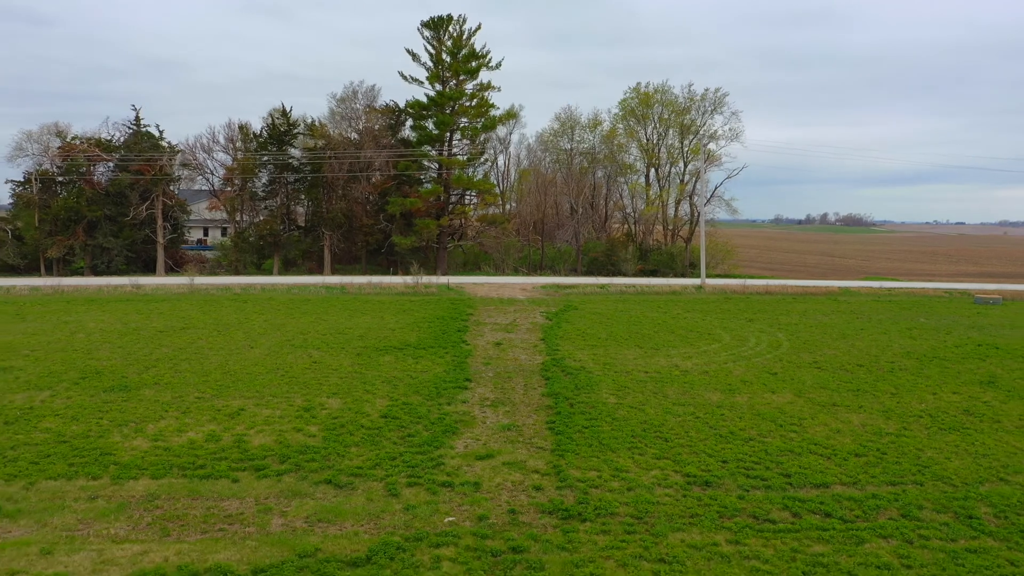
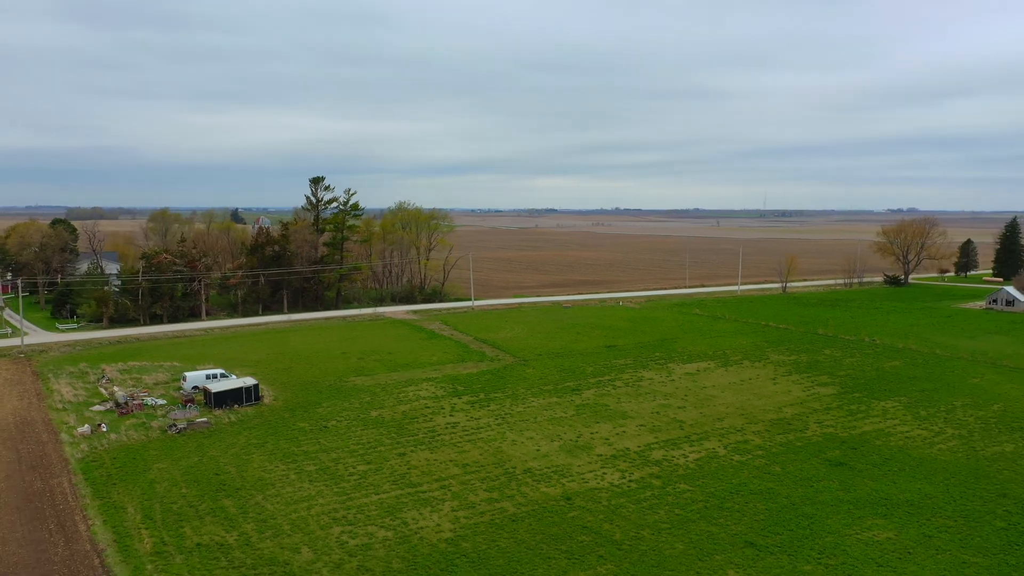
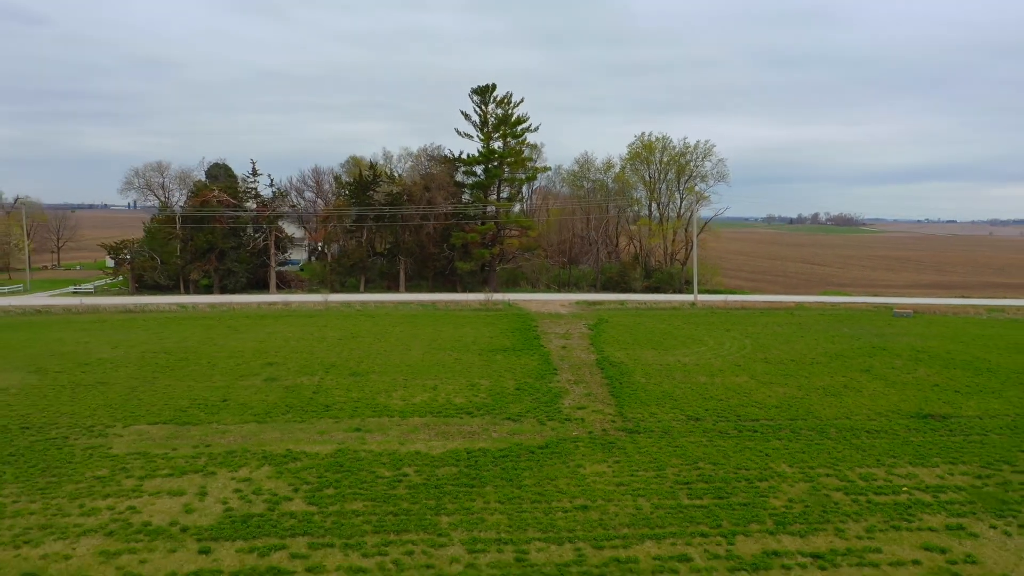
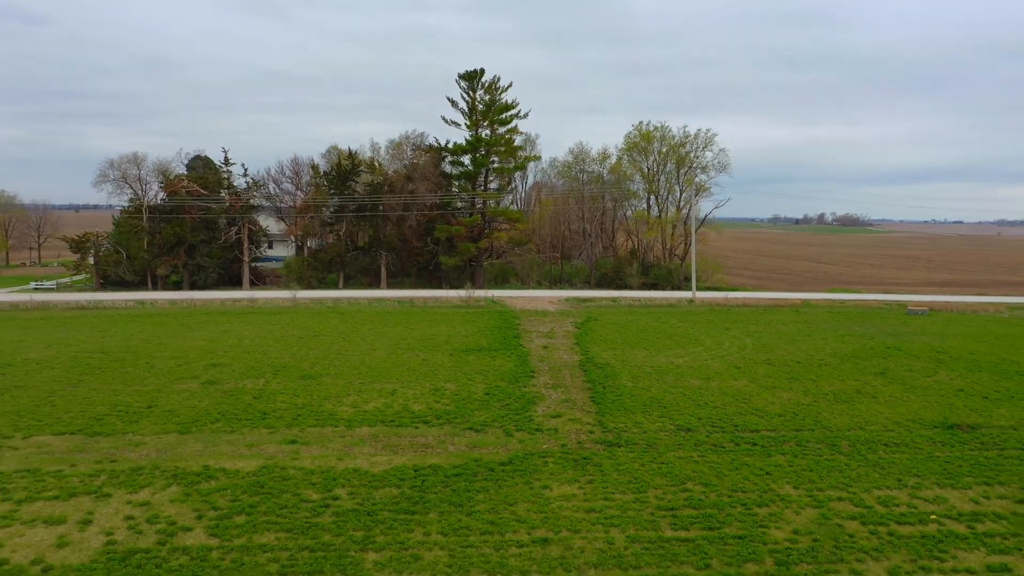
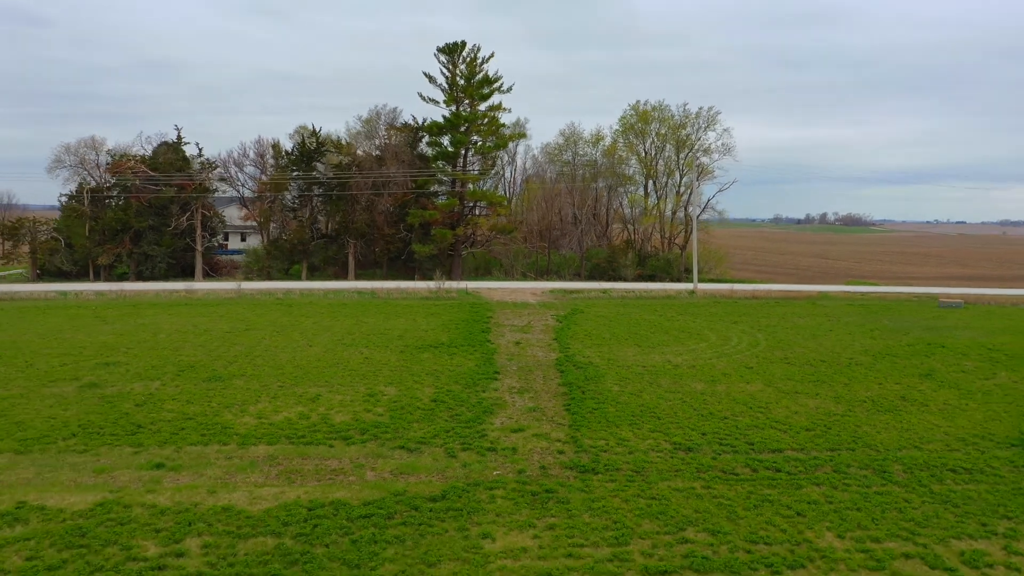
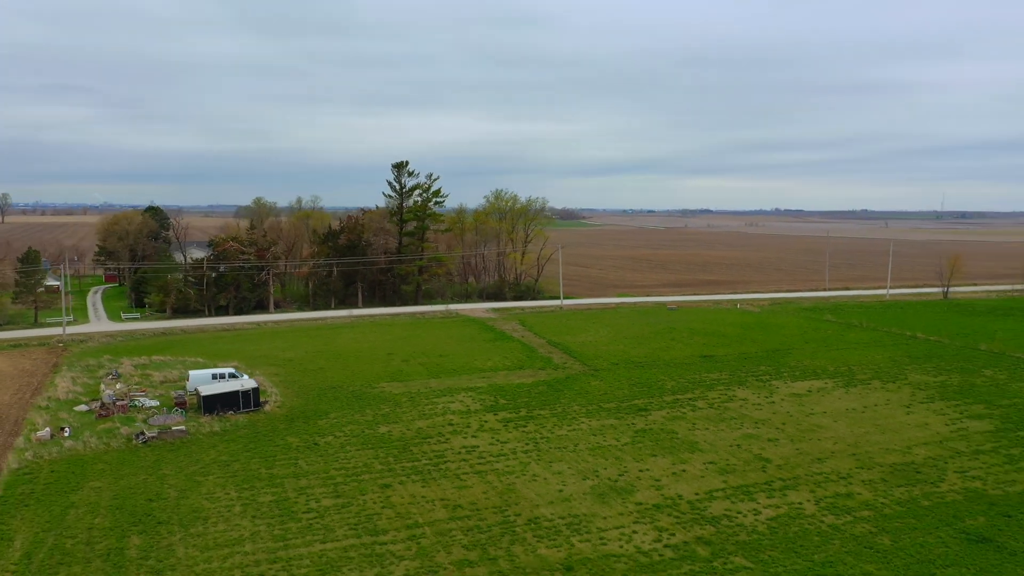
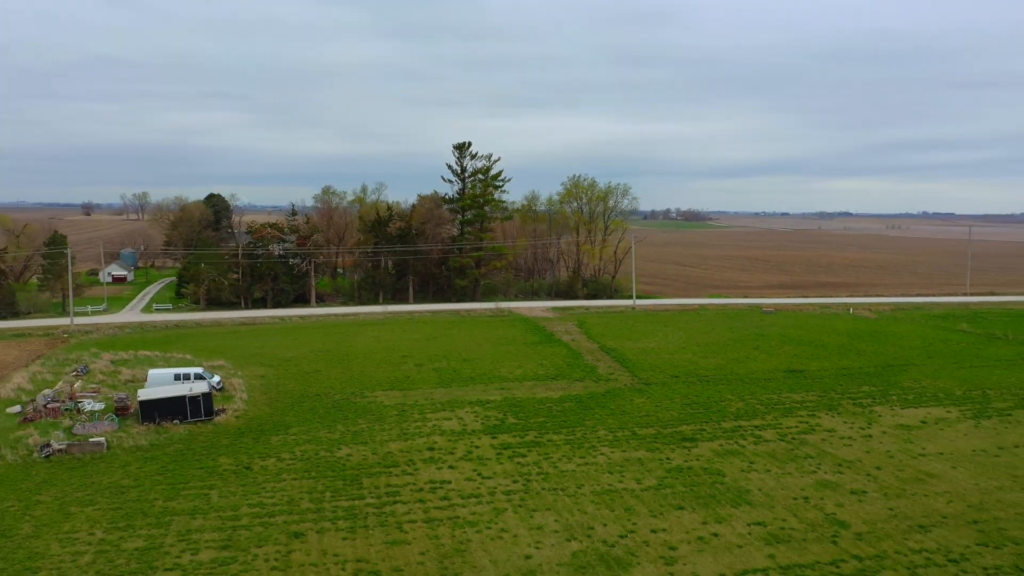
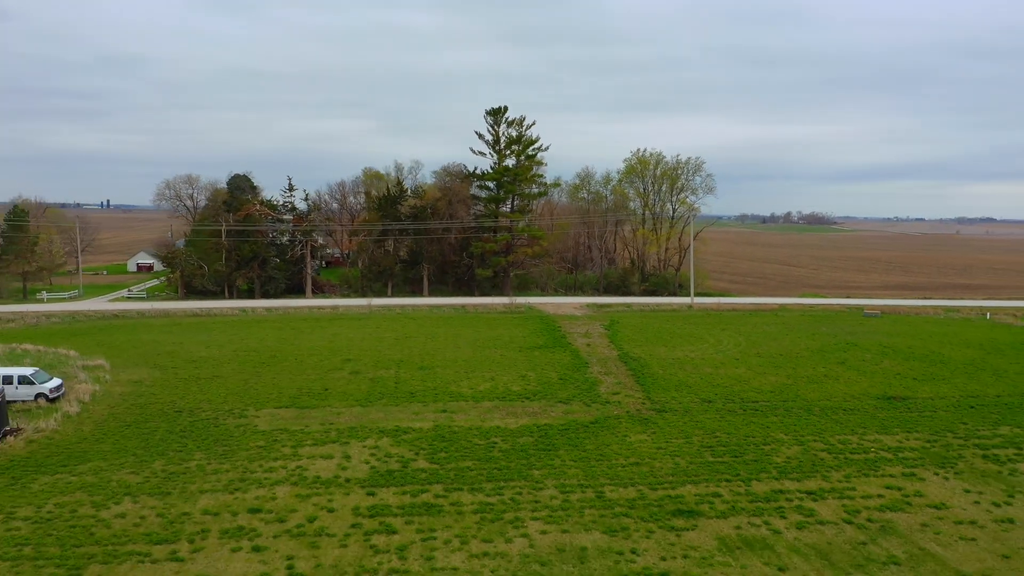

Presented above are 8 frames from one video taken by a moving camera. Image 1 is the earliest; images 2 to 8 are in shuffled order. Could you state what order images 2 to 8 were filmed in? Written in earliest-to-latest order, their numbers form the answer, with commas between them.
5, 4, 3, 8, 7, 6, 2
